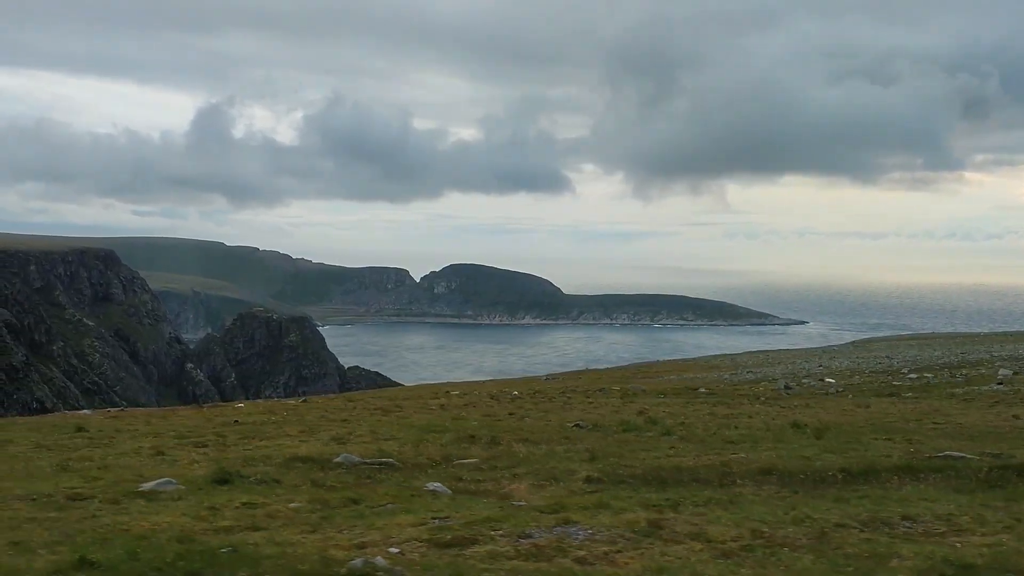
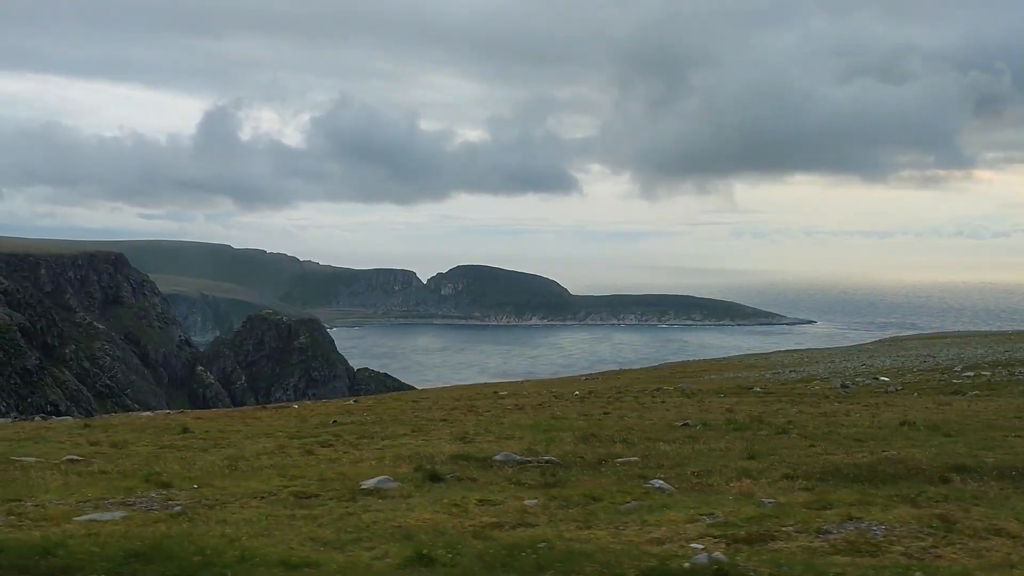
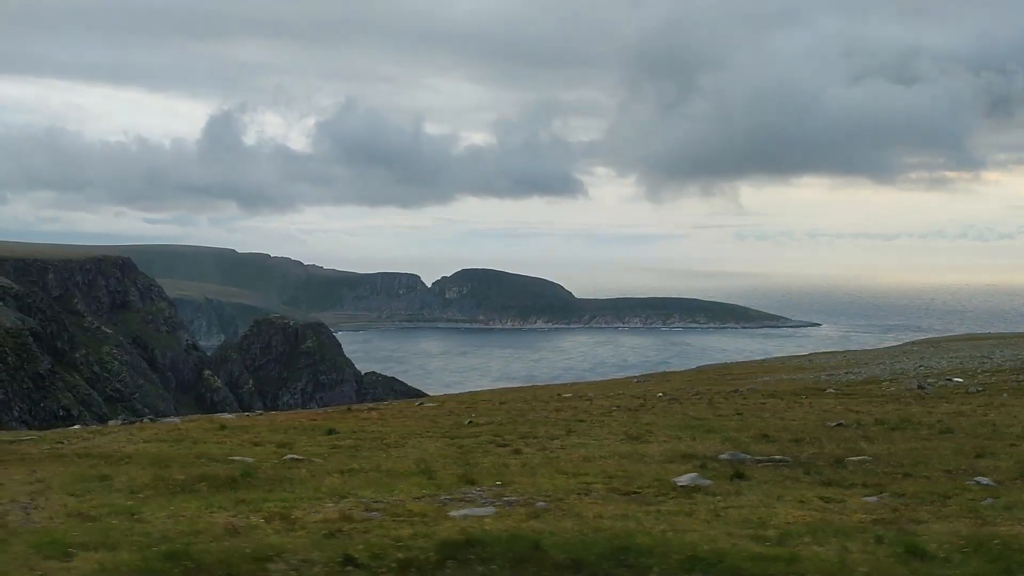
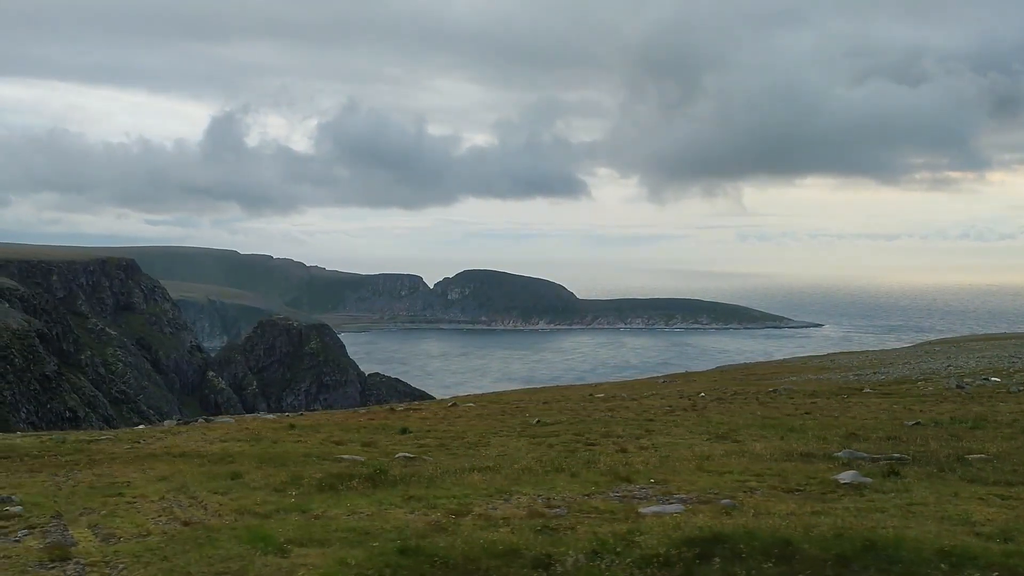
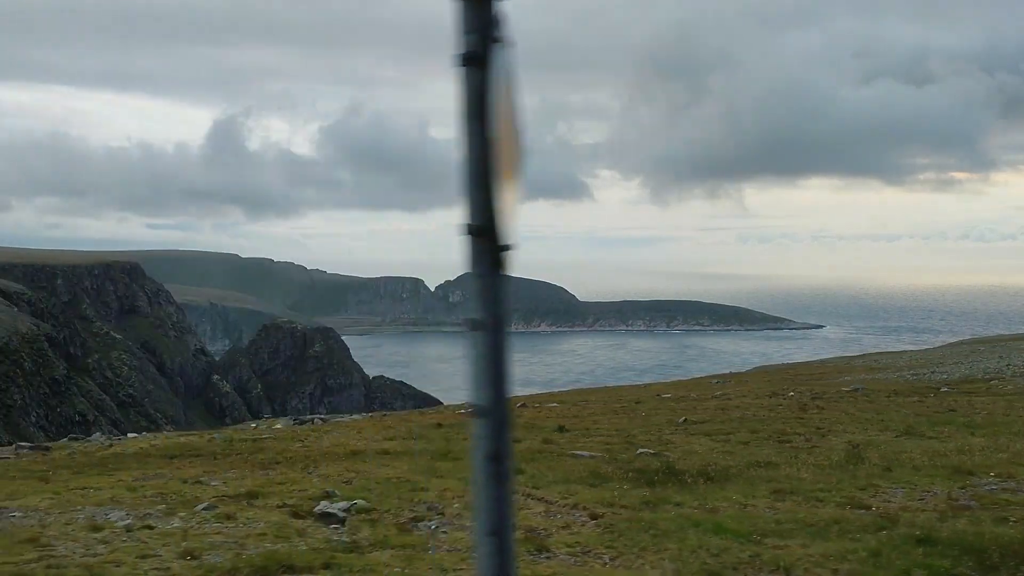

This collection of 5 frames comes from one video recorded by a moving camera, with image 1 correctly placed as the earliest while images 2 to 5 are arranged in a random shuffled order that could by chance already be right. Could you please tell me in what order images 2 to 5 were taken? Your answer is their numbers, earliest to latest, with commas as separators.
2, 3, 4, 5
